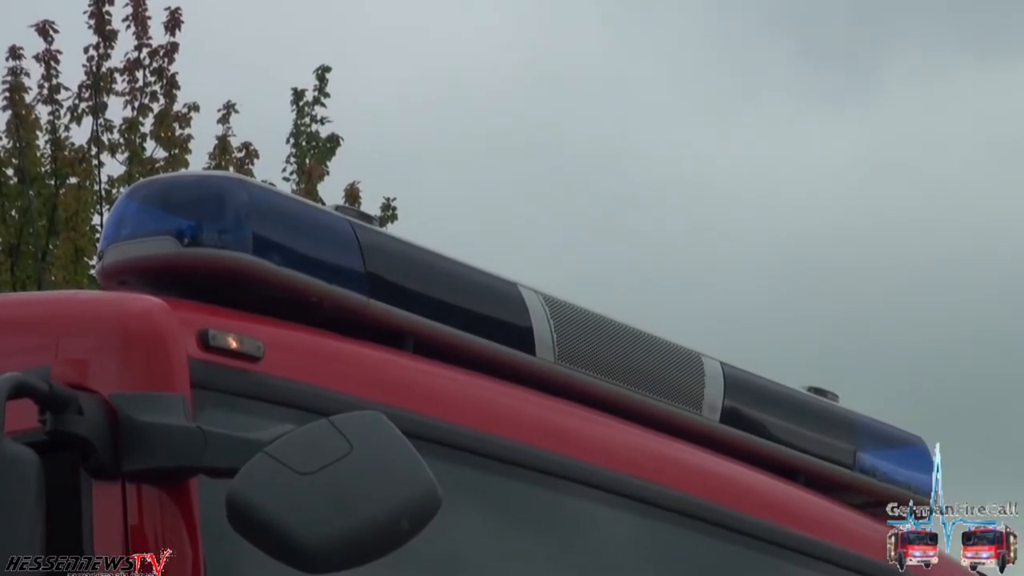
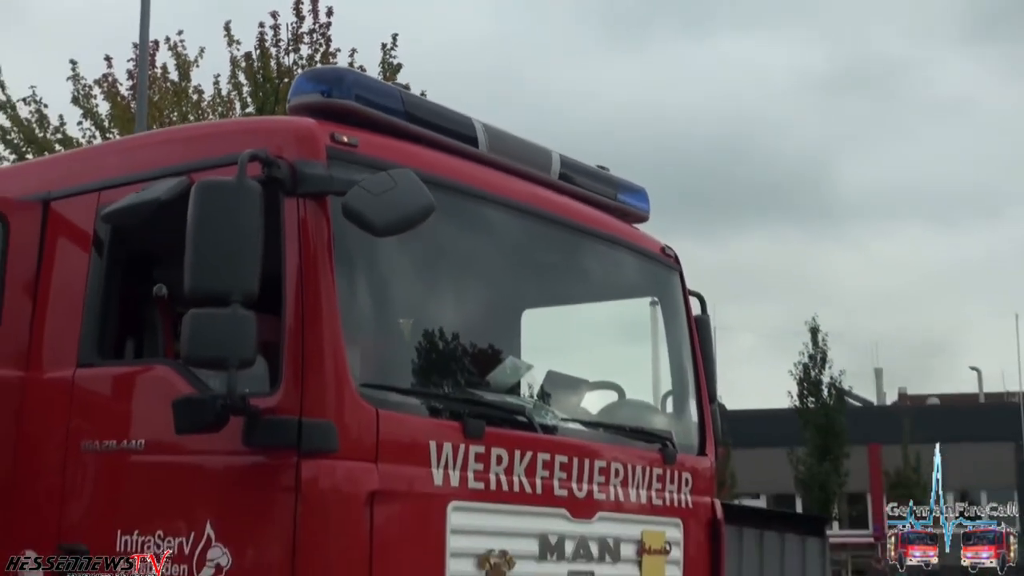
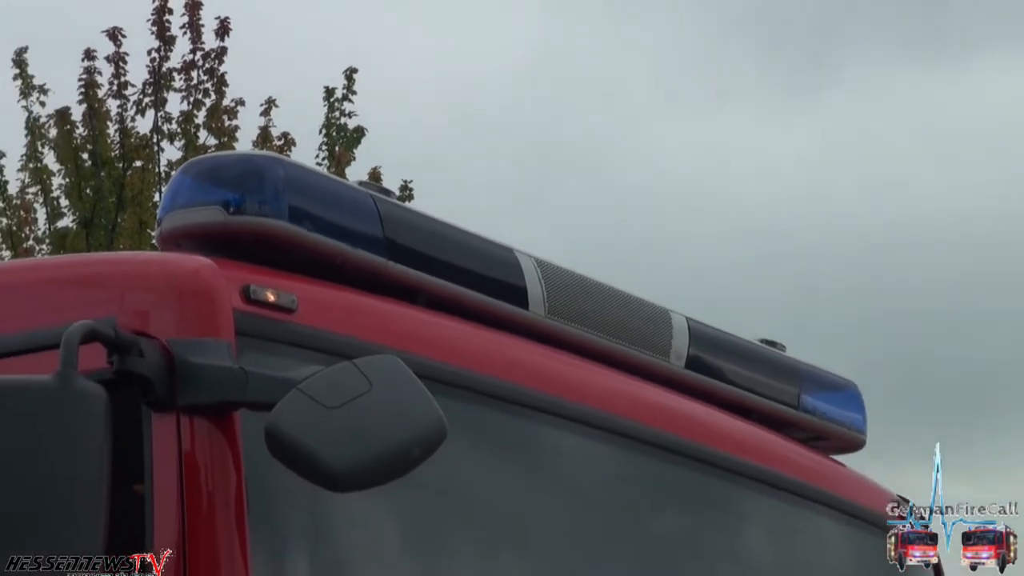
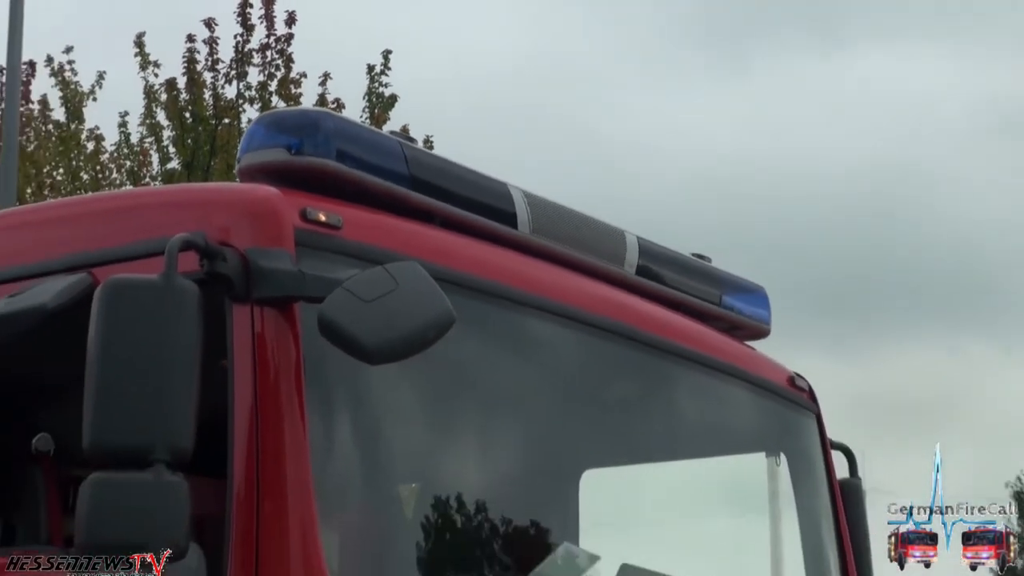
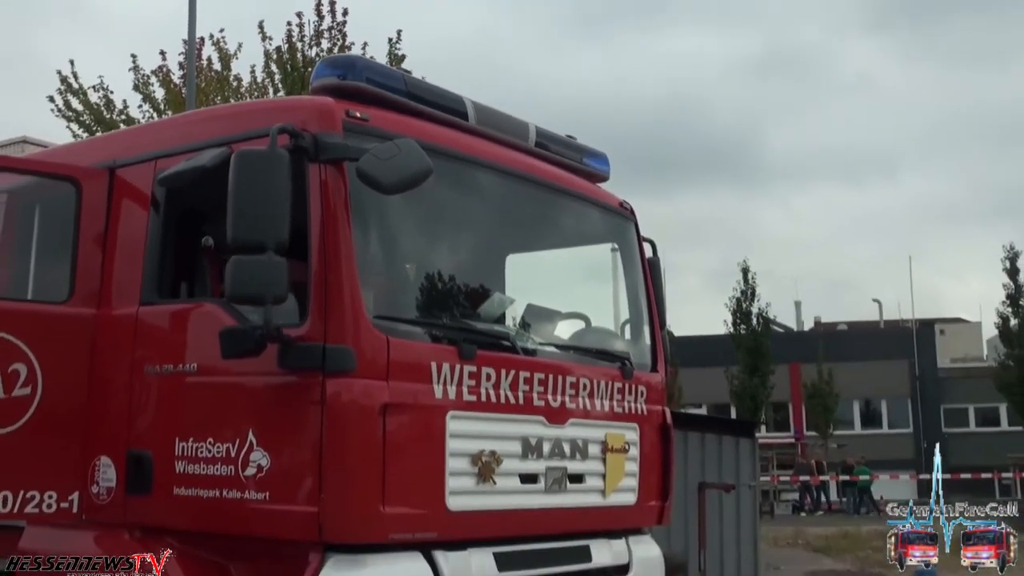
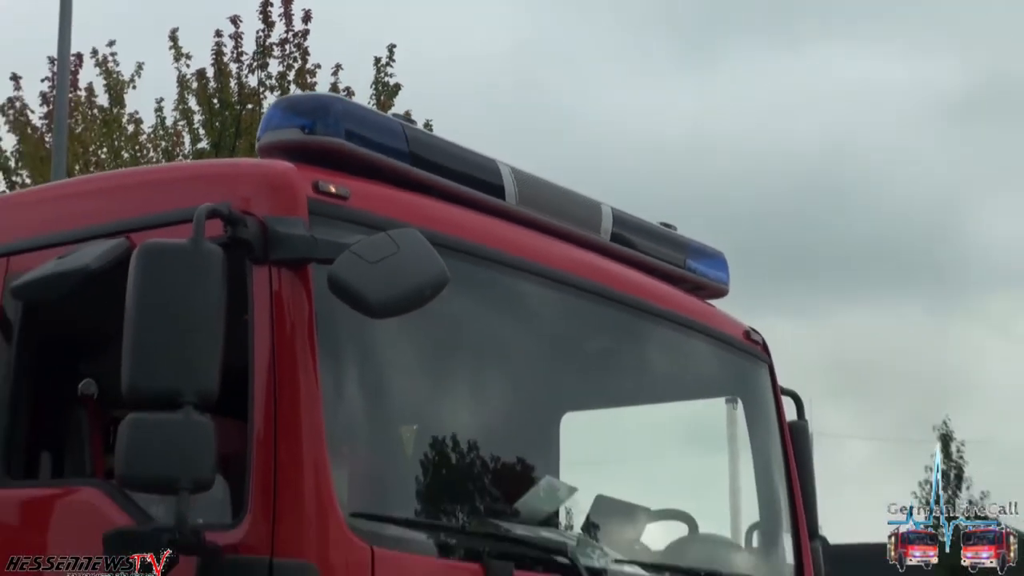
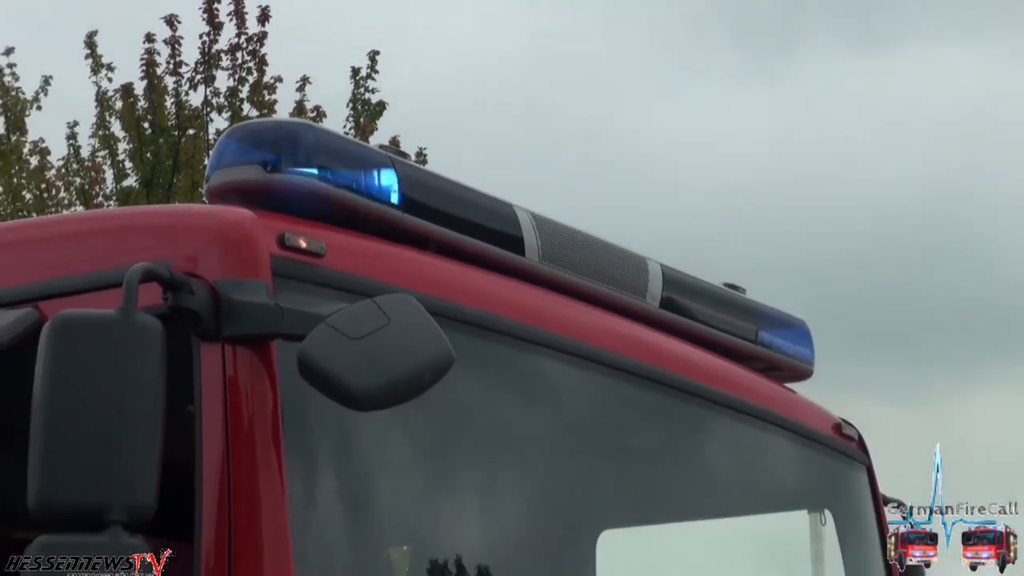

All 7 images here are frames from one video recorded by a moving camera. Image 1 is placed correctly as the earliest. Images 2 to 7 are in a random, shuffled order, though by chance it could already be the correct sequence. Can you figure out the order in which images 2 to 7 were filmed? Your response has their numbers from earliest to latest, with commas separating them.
3, 7, 4, 6, 2, 5
